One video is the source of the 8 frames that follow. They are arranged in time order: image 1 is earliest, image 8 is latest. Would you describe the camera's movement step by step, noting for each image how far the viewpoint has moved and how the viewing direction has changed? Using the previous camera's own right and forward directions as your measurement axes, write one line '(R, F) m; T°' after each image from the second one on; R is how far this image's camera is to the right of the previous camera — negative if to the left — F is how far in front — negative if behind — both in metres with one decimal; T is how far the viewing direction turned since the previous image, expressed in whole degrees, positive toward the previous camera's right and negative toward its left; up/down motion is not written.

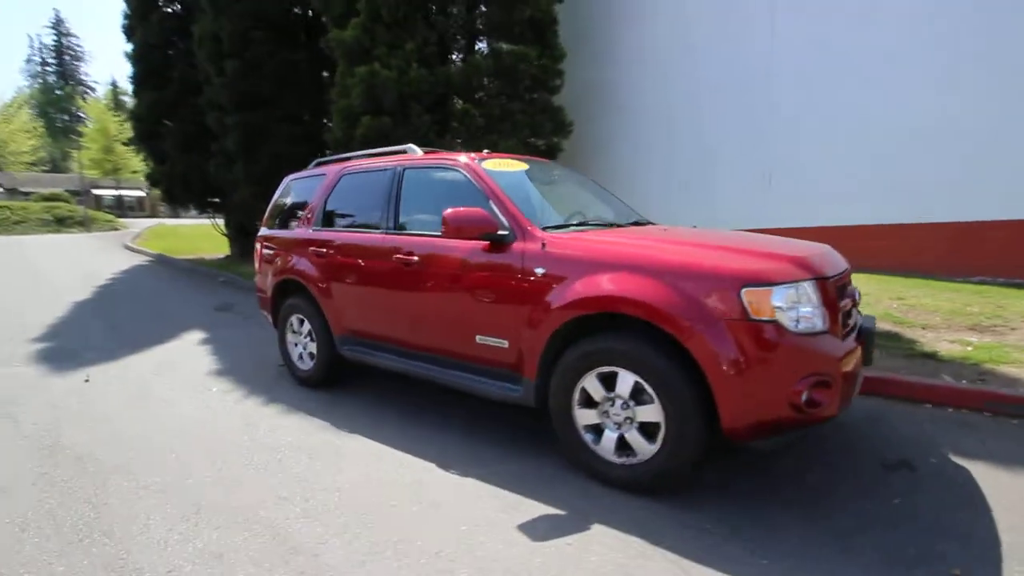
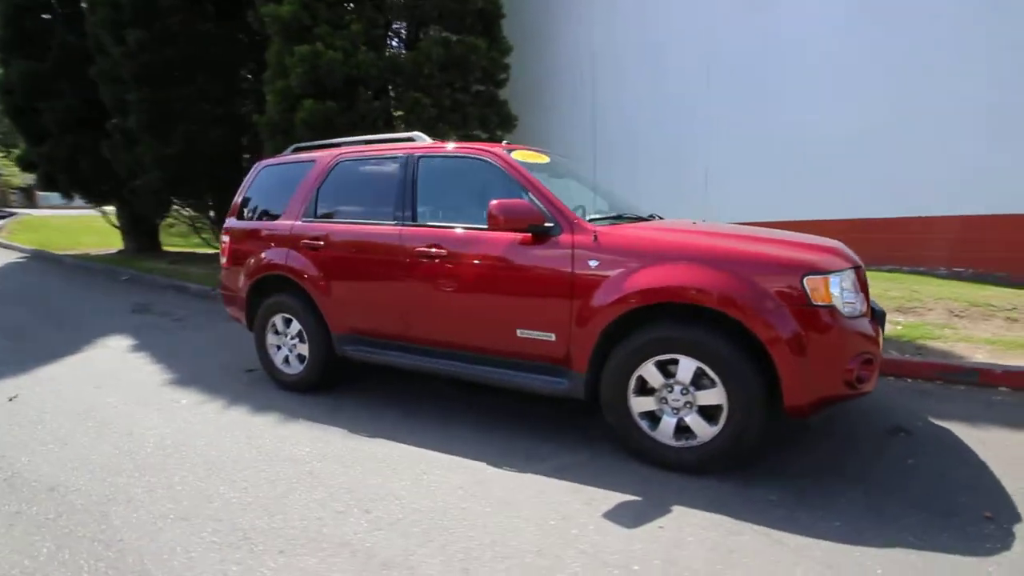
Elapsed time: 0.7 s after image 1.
(-1.2, +0.2) m; +11°
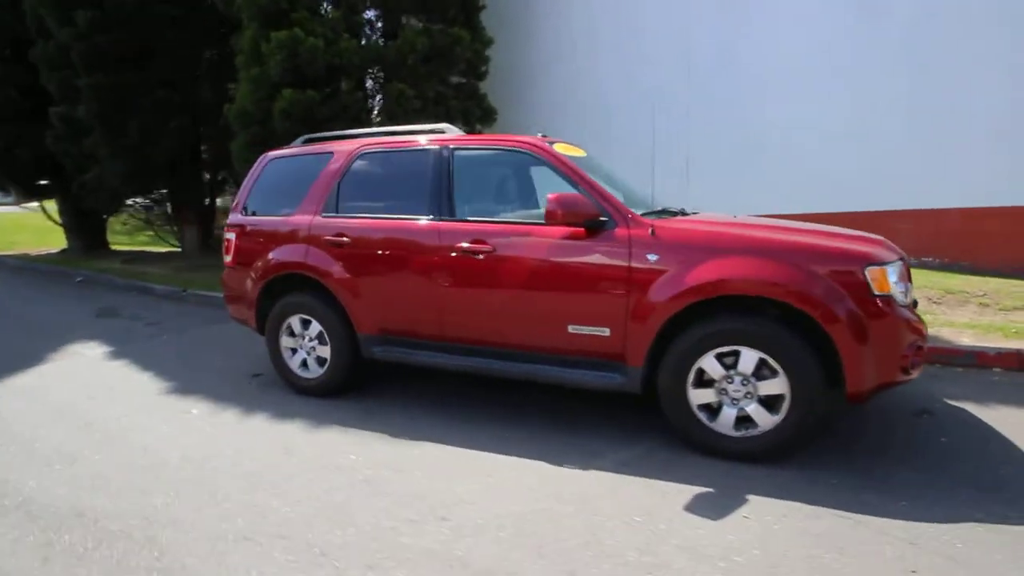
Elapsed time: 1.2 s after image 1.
(-0.9, +0.1) m; +5°
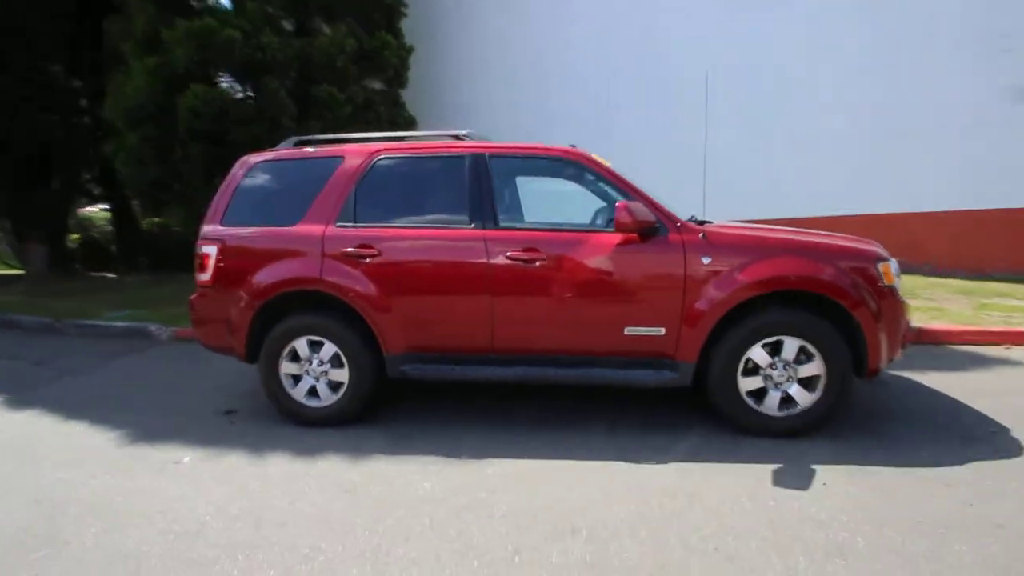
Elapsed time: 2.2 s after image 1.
(-1.8, +0.2) m; +15°
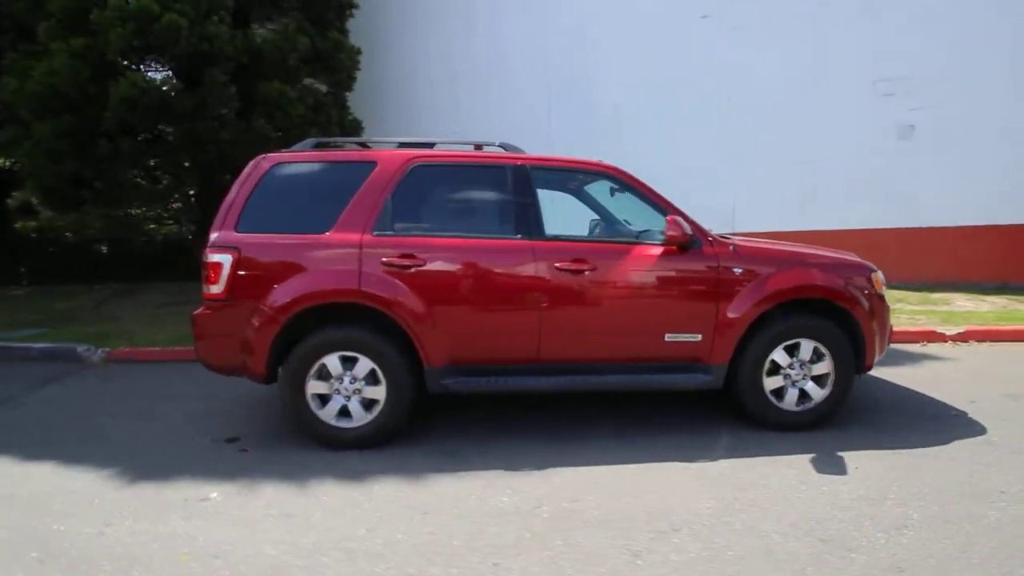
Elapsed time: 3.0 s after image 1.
(-1.4, +0.1) m; +11°
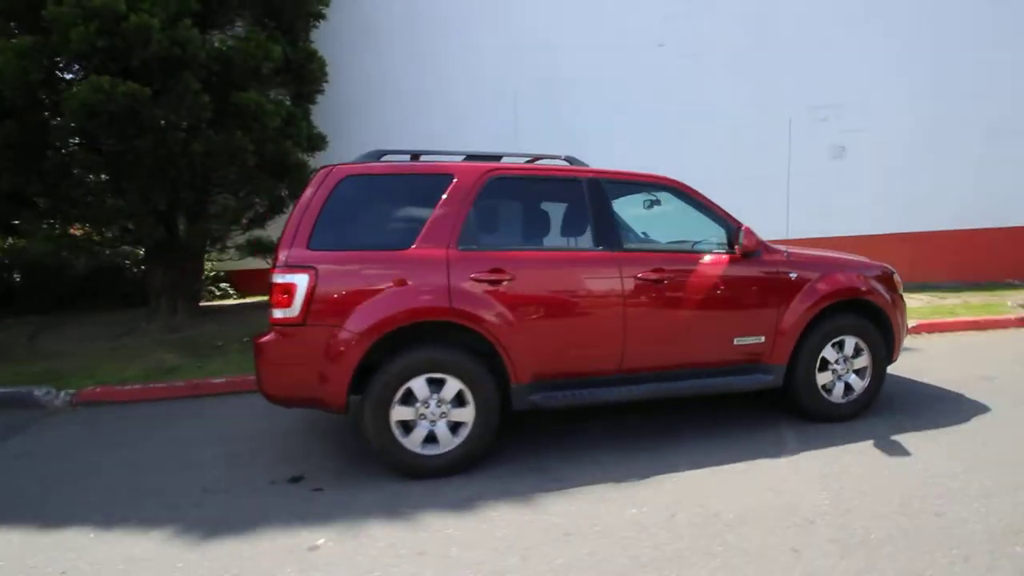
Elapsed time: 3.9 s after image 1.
(-1.6, +0.2) m; +9°
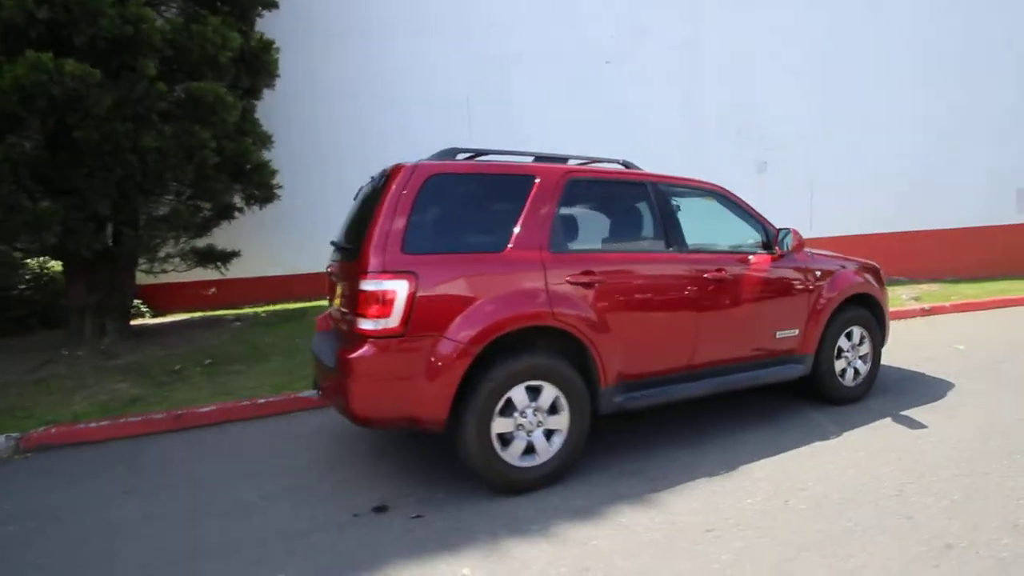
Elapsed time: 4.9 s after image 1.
(-1.8, +0.3) m; +12°
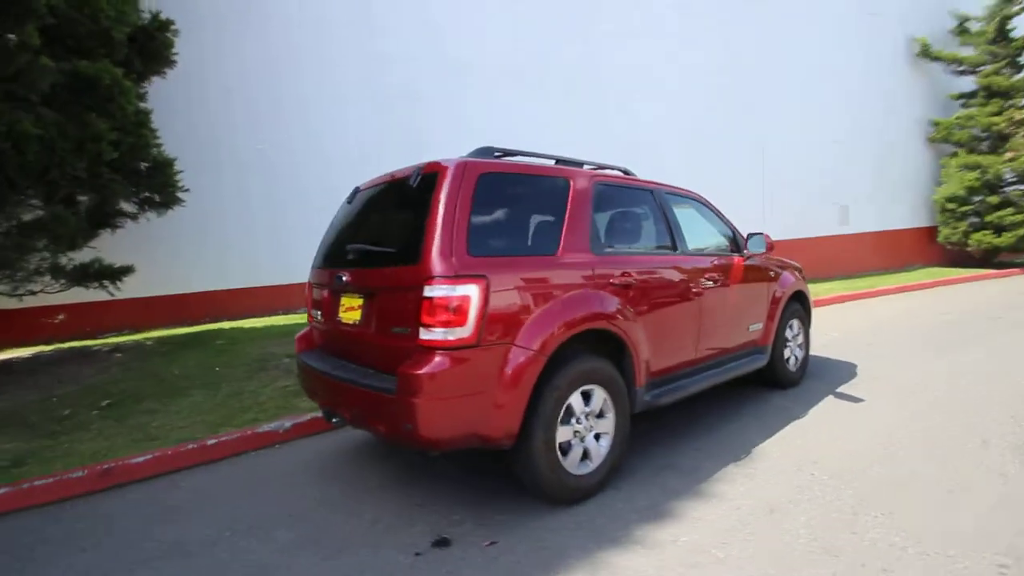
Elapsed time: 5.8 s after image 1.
(-1.6, +0.4) m; +15°
